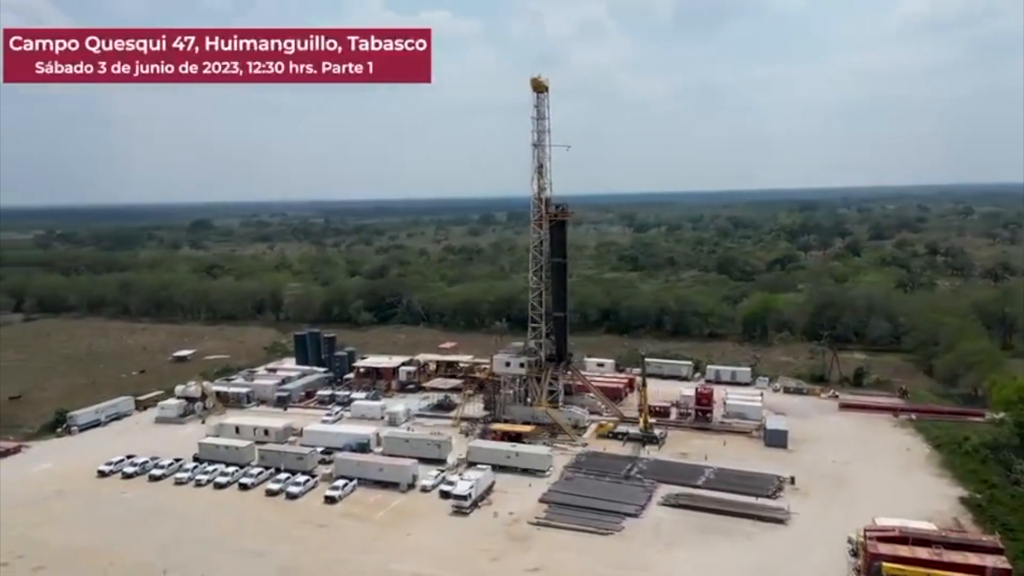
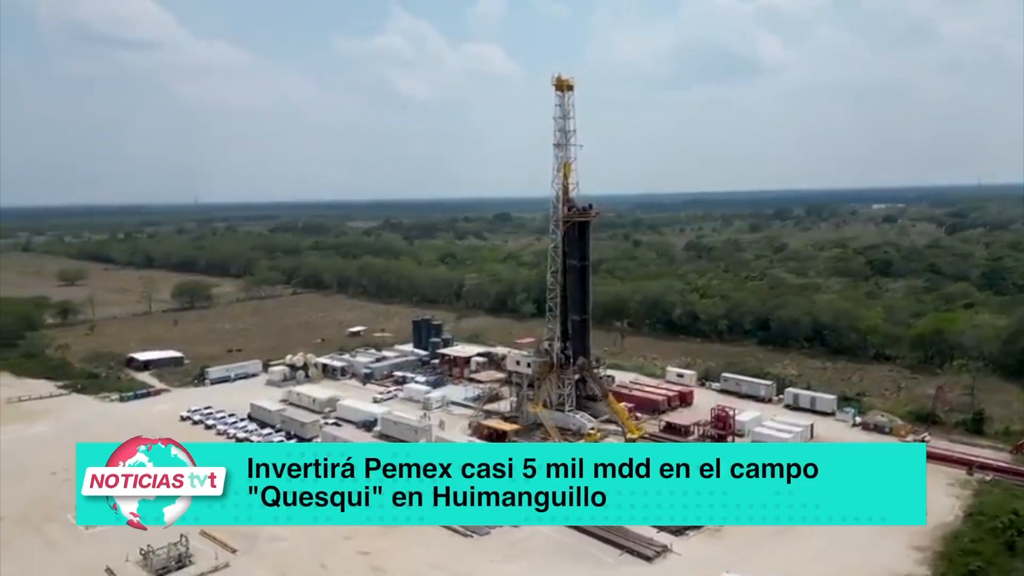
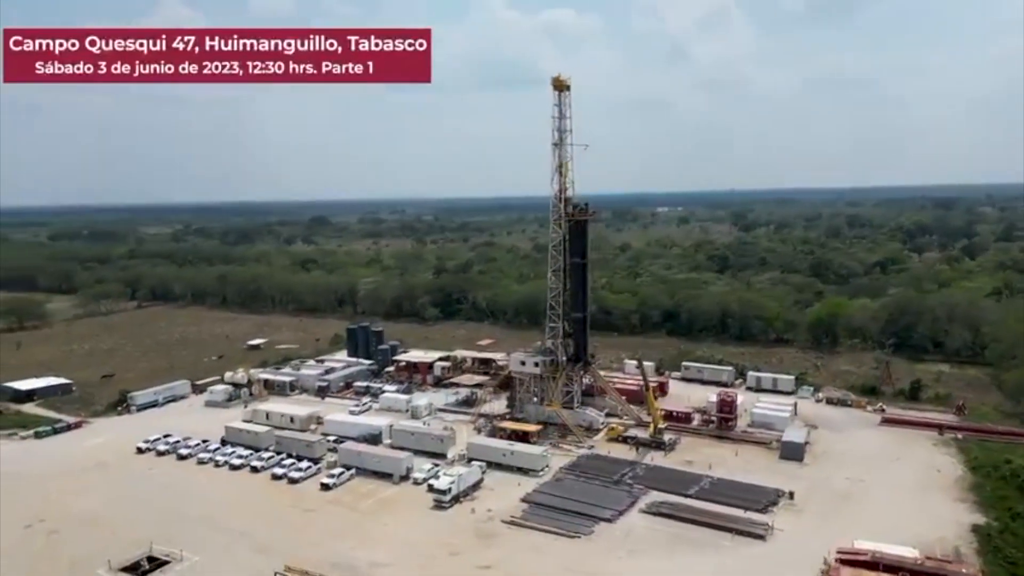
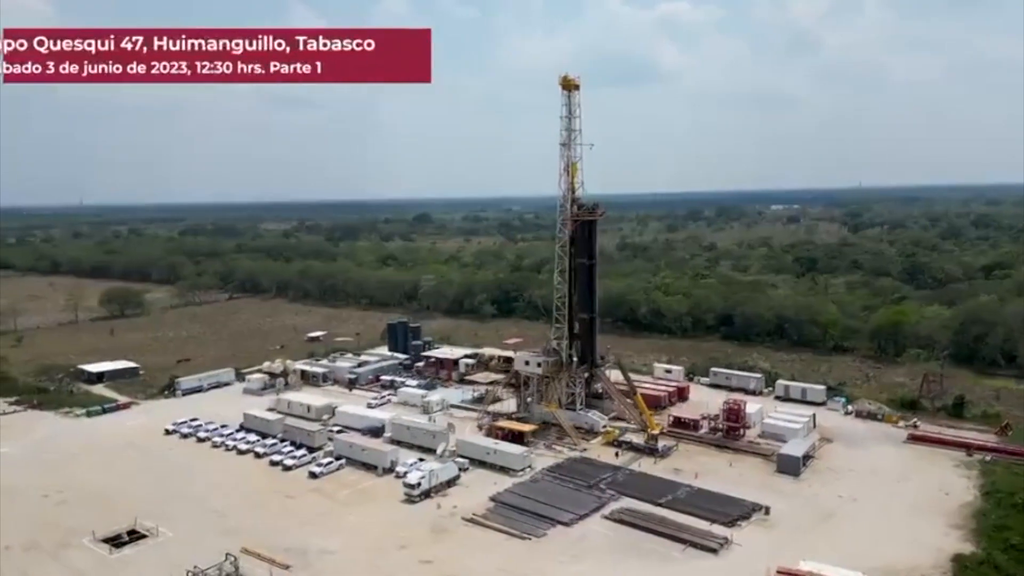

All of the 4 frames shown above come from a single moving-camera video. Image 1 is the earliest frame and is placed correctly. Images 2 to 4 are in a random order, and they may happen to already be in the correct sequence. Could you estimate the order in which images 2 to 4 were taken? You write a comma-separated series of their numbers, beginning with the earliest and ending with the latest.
3, 4, 2
